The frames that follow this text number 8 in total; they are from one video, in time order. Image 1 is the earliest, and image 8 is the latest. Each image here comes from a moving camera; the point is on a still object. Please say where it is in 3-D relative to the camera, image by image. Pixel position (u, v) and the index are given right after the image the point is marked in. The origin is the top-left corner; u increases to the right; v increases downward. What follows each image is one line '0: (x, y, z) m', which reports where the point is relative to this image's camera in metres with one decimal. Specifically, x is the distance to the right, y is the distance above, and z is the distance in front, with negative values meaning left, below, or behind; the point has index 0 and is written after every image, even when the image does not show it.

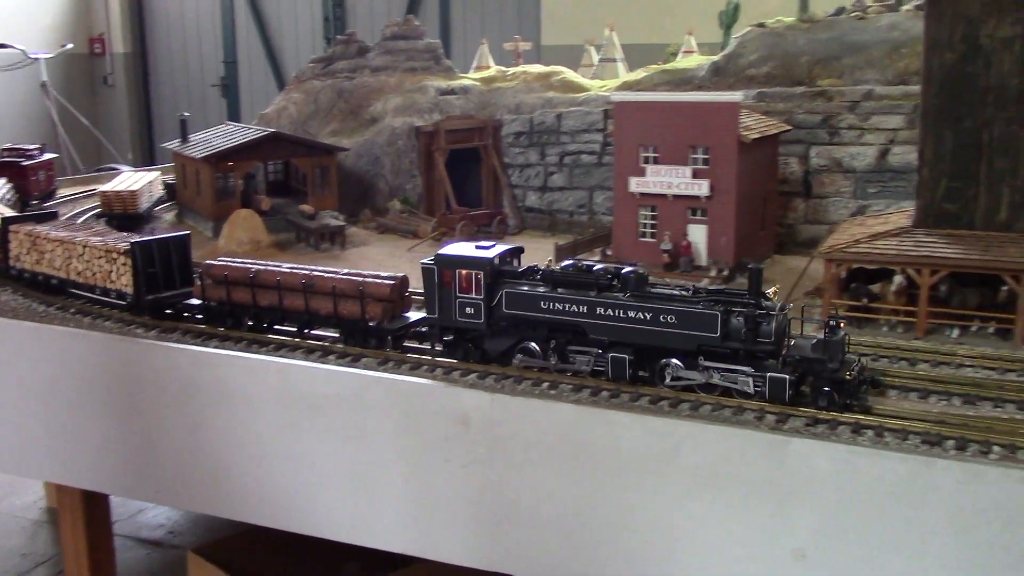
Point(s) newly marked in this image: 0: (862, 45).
0: (+6.3, +4.4, +19.3) m
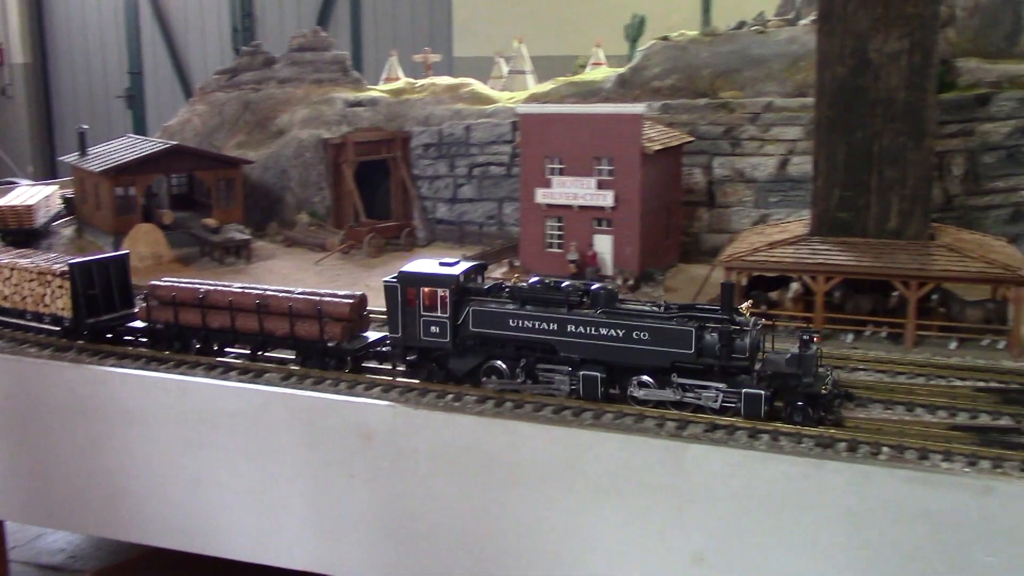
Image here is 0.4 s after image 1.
0: (+4.6, +4.2, +19.8) m
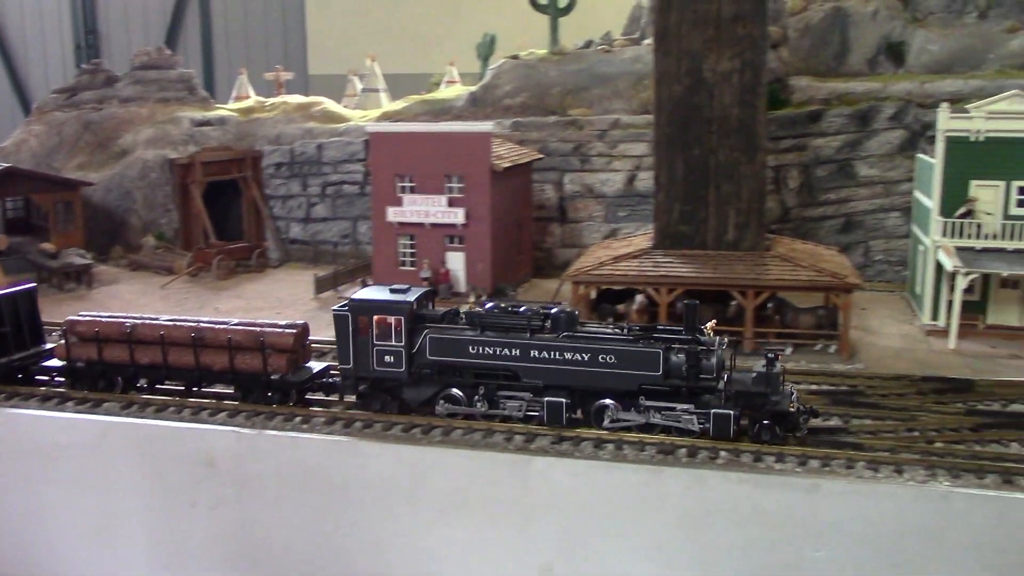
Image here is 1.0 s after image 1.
0: (+1.8, +4.0, +20.3) m
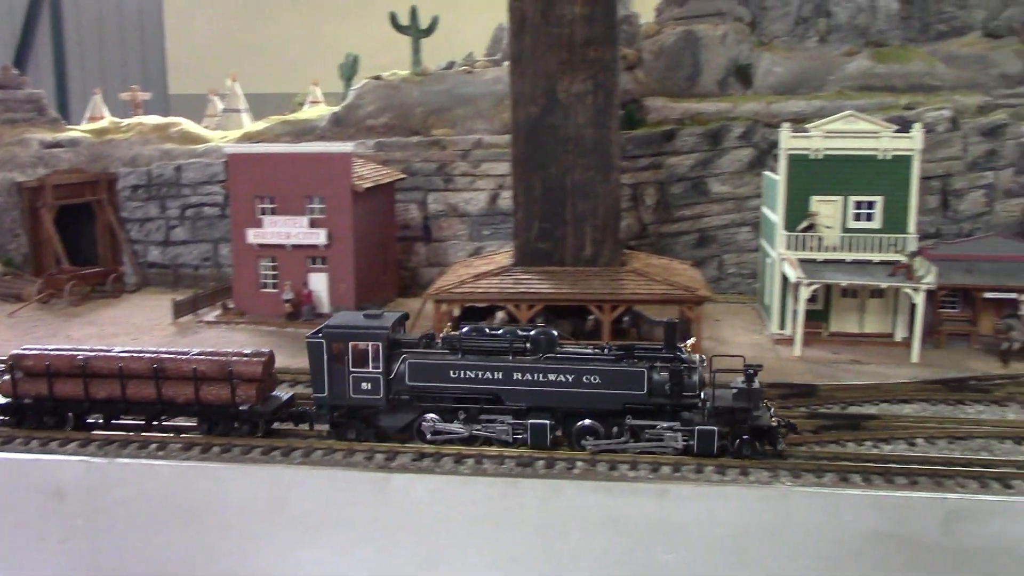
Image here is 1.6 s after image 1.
0: (-0.8, +3.7, +20.6) m
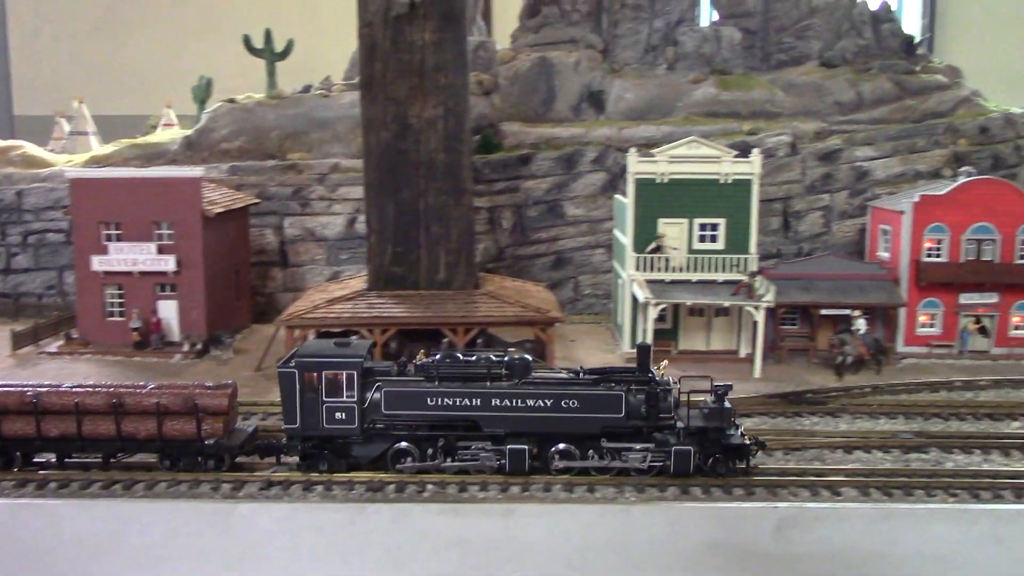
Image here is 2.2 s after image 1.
0: (-3.5, +3.2, +20.5) m
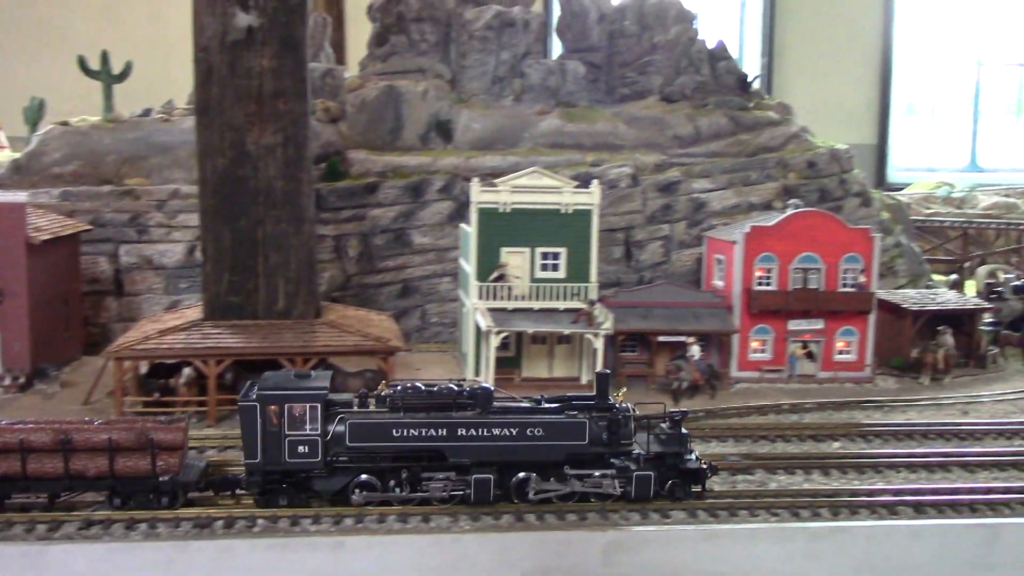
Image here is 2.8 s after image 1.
0: (-6.4, +2.6, +19.9) m
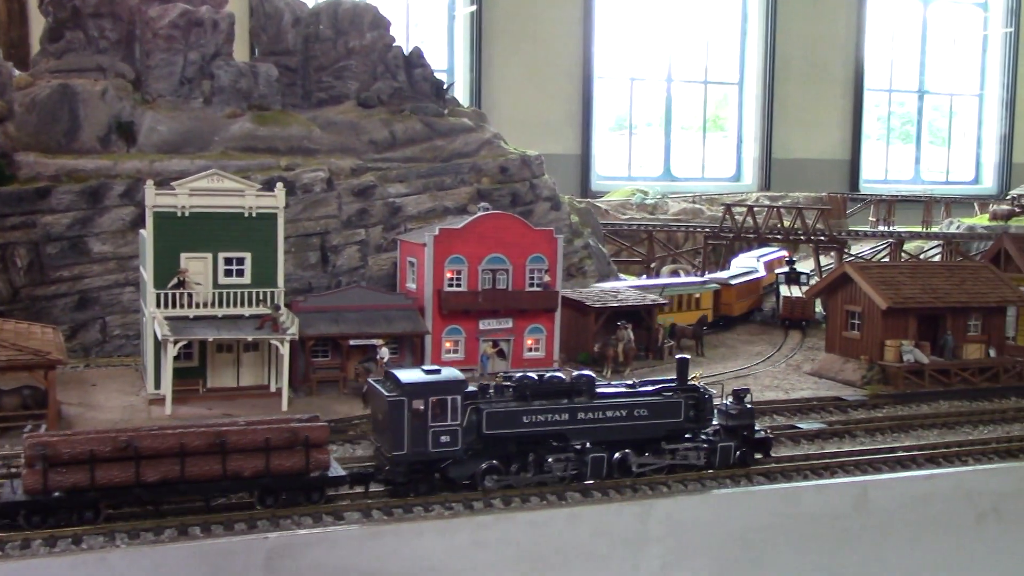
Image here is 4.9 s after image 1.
0: (-11.8, +2.3, +17.5) m
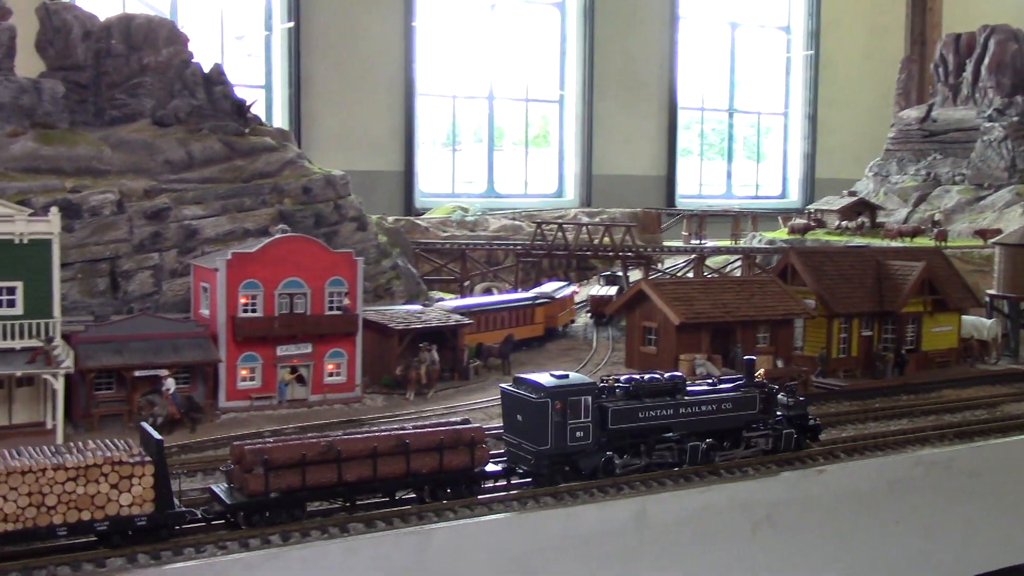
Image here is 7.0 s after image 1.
0: (-15.0, +1.7, +15.4) m
